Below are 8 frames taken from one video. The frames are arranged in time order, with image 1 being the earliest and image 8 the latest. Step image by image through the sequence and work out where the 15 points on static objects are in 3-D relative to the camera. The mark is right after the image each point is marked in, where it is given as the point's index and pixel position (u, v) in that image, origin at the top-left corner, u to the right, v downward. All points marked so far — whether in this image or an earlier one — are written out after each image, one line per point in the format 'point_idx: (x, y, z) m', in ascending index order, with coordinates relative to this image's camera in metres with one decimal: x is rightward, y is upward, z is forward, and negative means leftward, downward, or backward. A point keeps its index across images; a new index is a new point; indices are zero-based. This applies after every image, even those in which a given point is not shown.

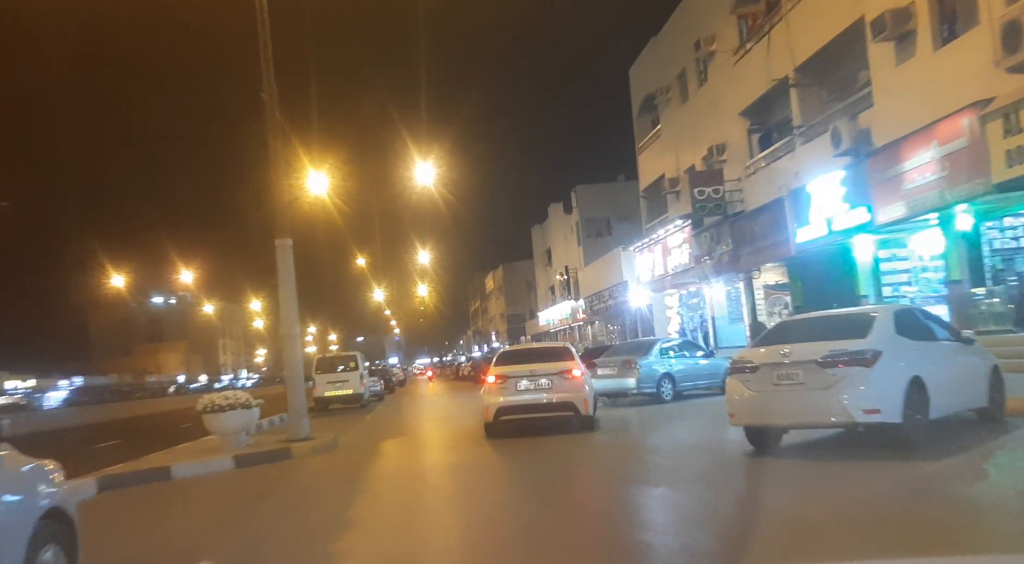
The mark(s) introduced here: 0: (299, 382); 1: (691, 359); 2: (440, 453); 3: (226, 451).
0: (-3.4, -1.6, +13.5) m
1: (+4.0, -1.7, +18.7) m
2: (-1.5, -3.1, +15.2) m
3: (-4.3, -2.6, +12.6) m
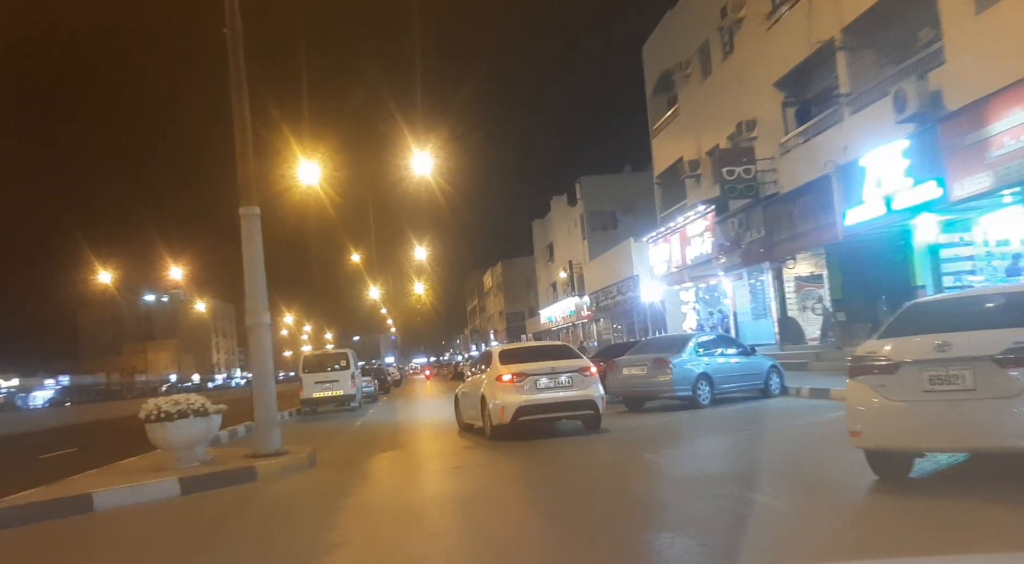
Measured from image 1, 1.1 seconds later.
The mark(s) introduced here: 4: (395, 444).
0: (-3.2, -1.3, +10.9) m
1: (+4.2, -1.5, +16.2) m
2: (-1.3, -2.8, +12.6) m
3: (-4.1, -2.3, +10.0) m
4: (-2.5, -3.4, +17.4) m
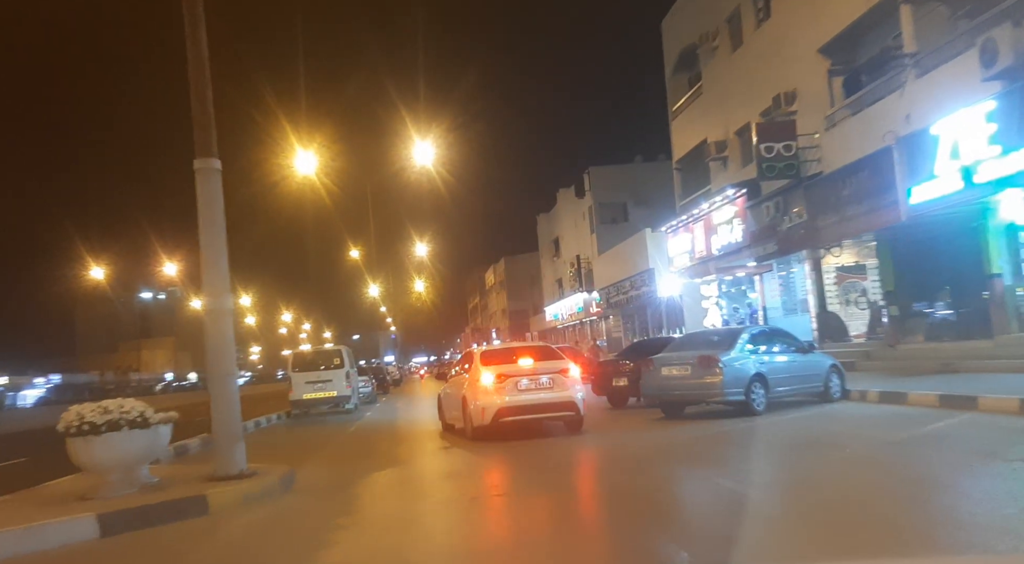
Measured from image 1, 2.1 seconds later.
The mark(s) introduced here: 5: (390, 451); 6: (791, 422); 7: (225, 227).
0: (-2.9, -1.1, +8.6) m
1: (+4.5, -1.2, +13.9) m
2: (-1.0, -2.5, +10.3) m
3: (-3.8, -2.0, +7.6) m
4: (-2.2, -3.1, +15.0) m
5: (-2.3, -3.2, +15.6) m
6: (+4.4, -2.2, +13.1) m
7: (-3.1, +0.6, +8.9) m
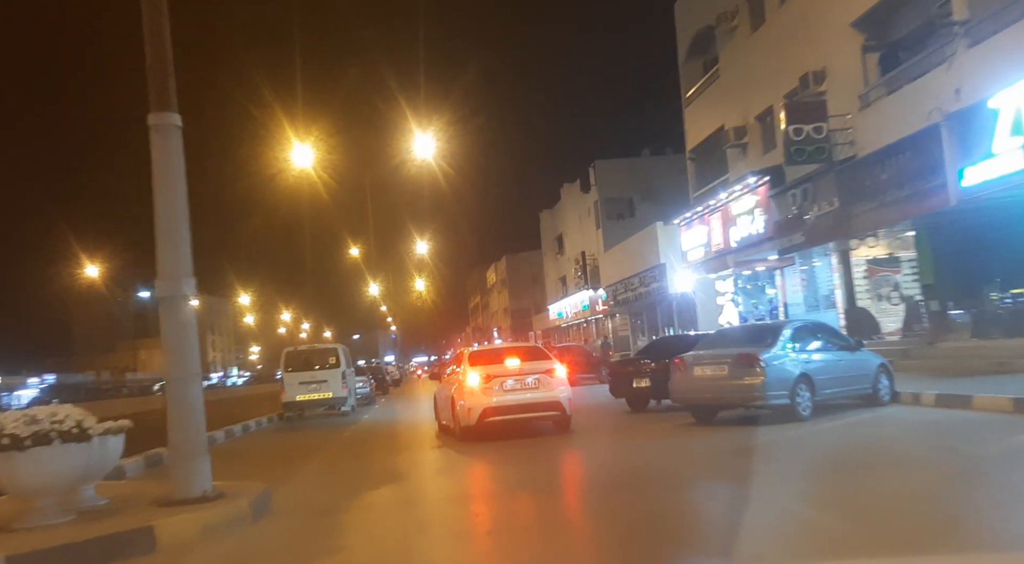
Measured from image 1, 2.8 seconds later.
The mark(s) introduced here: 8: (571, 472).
0: (-2.7, -0.9, +7.1) m
1: (+4.7, -1.0, +12.4) m
2: (-0.8, -2.4, +8.8) m
3: (-3.6, -1.8, +6.1) m
4: (-2.0, -2.9, +13.5) m
5: (-2.1, -3.0, +14.1) m
6: (+4.6, -2.0, +11.6) m
7: (-2.9, +0.7, +7.4) m
8: (+0.8, -2.6, +11.3) m
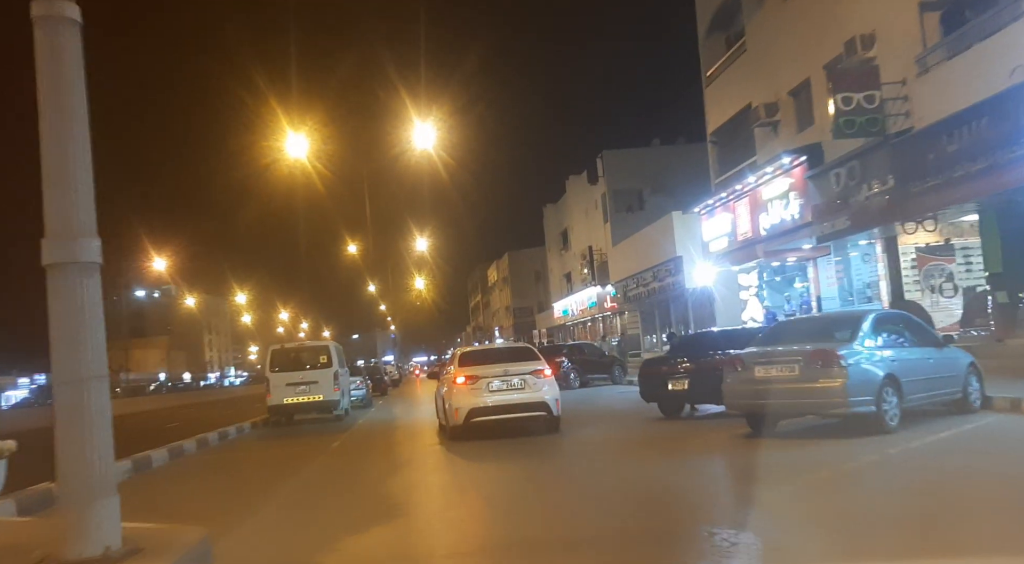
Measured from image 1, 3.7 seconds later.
0: (-2.4, -0.7, +4.9) m
1: (+5.0, -0.8, +10.2) m
2: (-0.6, -2.1, +6.7) m
3: (-3.3, -1.6, +4.0) m
4: (-1.8, -2.7, +11.4) m
5: (-1.8, -2.8, +12.0) m
6: (+4.8, -1.8, +9.5) m
7: (-2.6, +1.0, +5.3) m
8: (+1.0, -2.4, +9.2) m
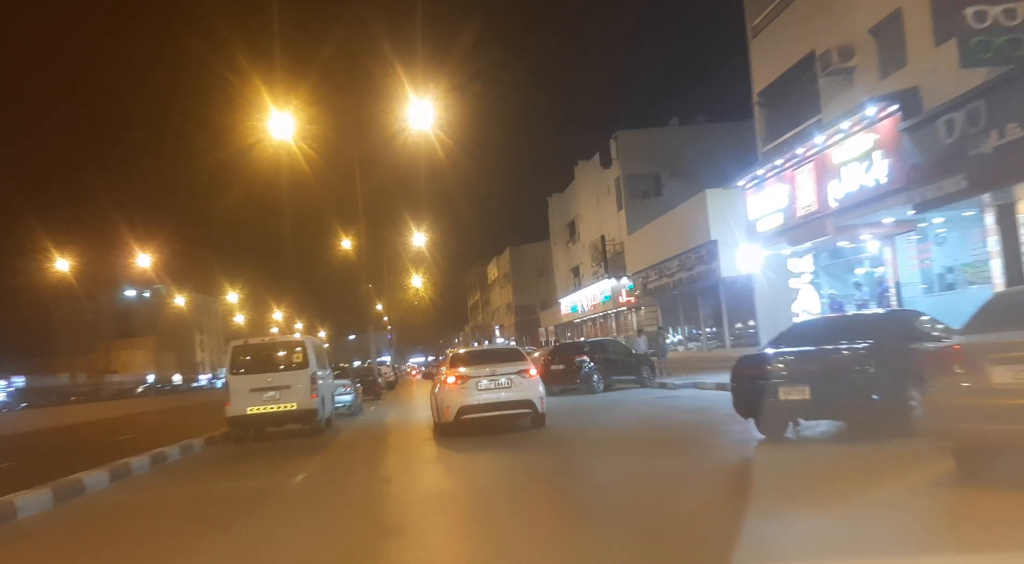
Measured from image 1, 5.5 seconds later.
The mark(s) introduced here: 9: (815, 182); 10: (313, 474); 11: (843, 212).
0: (-2.0, -0.3, +0.9) m
1: (+5.4, -0.4, +6.2) m
2: (-0.1, -1.7, +2.6) m
3: (-2.9, -1.2, 0.0) m
4: (-1.3, -2.3, +7.3) m
5: (-1.4, -2.4, +7.9) m
6: (+5.2, -1.4, +5.5) m
7: (-2.2, +1.4, +1.2) m
8: (+1.5, -1.9, +5.2) m
9: (+7.0, +2.3, +19.4) m
10: (-3.1, -2.9, +12.5) m
11: (+7.3, +1.5, +18.4) m
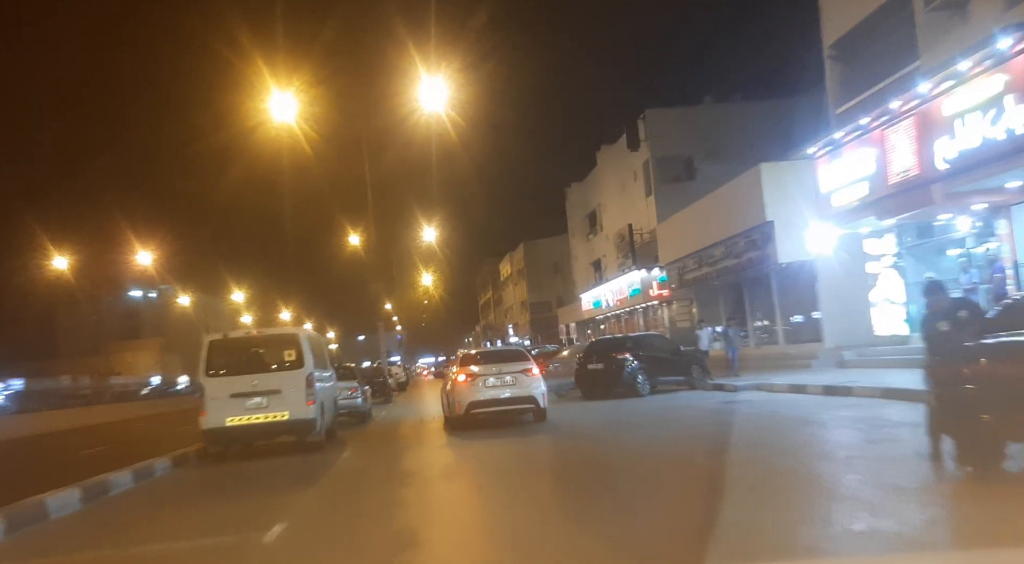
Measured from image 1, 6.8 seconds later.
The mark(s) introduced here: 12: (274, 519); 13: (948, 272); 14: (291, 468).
0: (-1.4, +0.1, -2.4) m
1: (+6.0, 0.0, +2.9) m
2: (+0.5, -1.4, -0.7) m
3: (-2.3, -0.9, -3.3) m
4: (-0.7, -2.0, +4.1) m
5: (-0.8, -2.0, +4.7) m
6: (+5.8, -1.0, +2.1) m
7: (-1.7, +1.7, -2.0) m
8: (+2.1, -1.6, +1.9) m
9: (+7.8, +2.7, +16.1) m
10: (-2.4, -2.6, +9.2) m
11: (+8.0, +1.9, +15.1) m
12: (-2.6, -2.5, +8.5) m
13: (+9.3, +0.2, +18.3) m
14: (-3.6, -3.0, +13.4) m
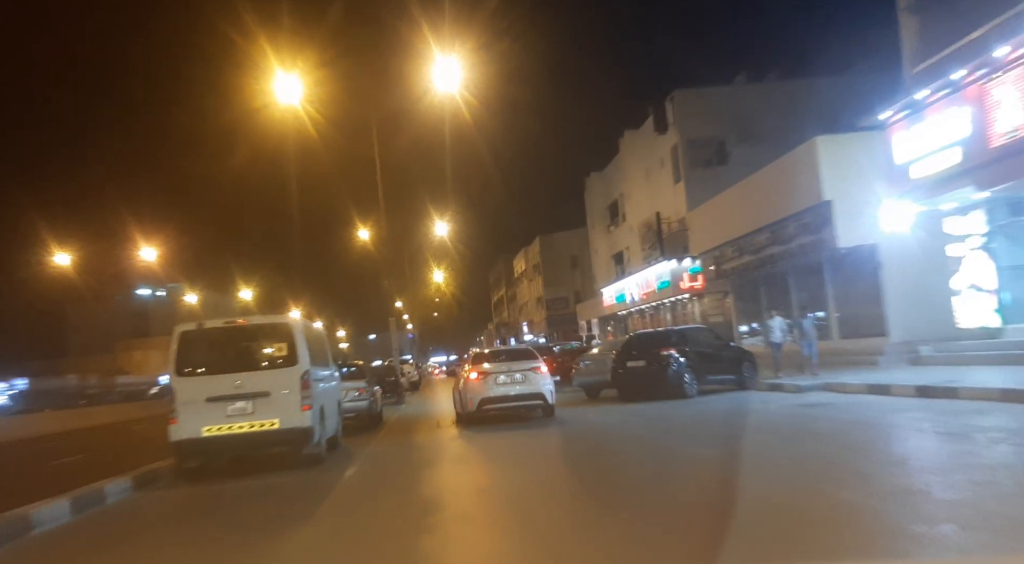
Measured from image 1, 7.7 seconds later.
0: (-1.1, +0.3, -4.9) m
1: (+6.4, +0.3, +0.3) m
2: (+0.8, -1.1, -3.2) m
3: (-2.0, -0.6, -5.8) m
4: (-0.3, -1.7, +1.6) m
5: (-0.3, -1.8, +2.2) m
6: (+6.2, -0.7, -0.4) m
7: (-1.3, +2.0, -4.5) m
8: (+2.5, -1.3, -0.7) m
9: (+8.3, +3.0, +13.5) m
10: (-1.9, -2.3, +6.7) m
11: (+8.6, +2.2, +12.5) m
12: (-2.1, -2.3, +6.0) m
13: (+9.9, +0.5, +15.7) m
14: (-3.0, -2.7, +11.0) m
